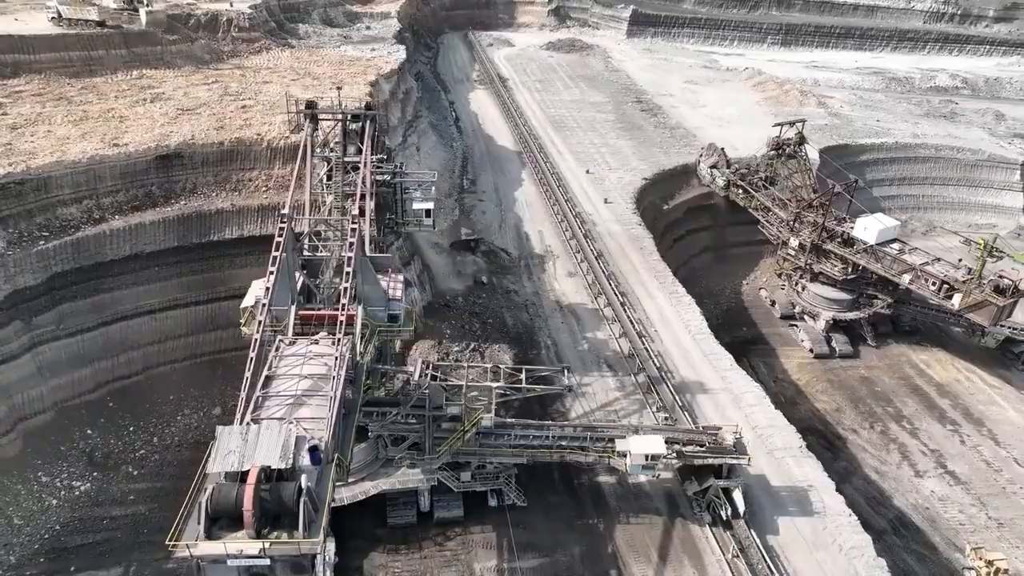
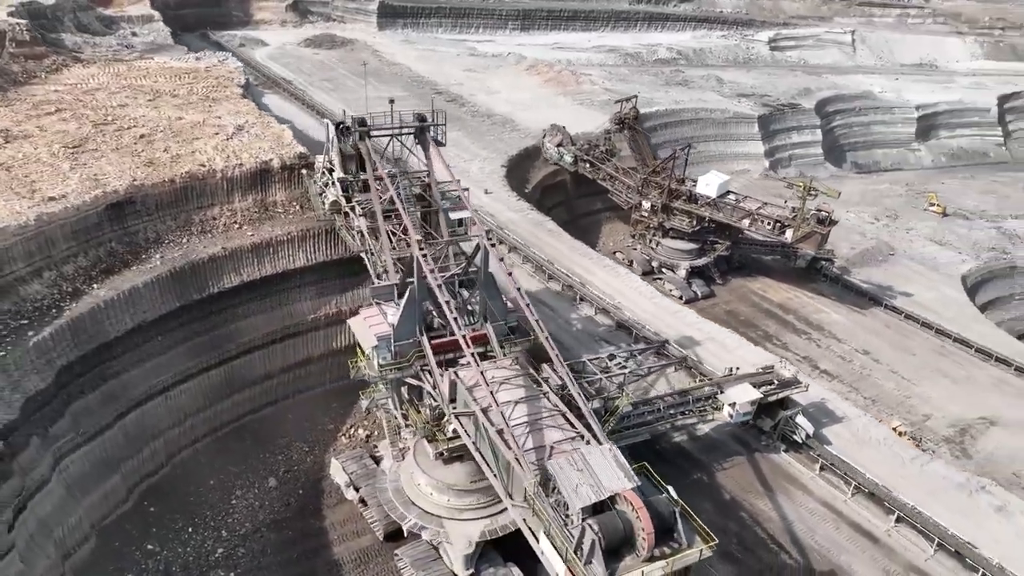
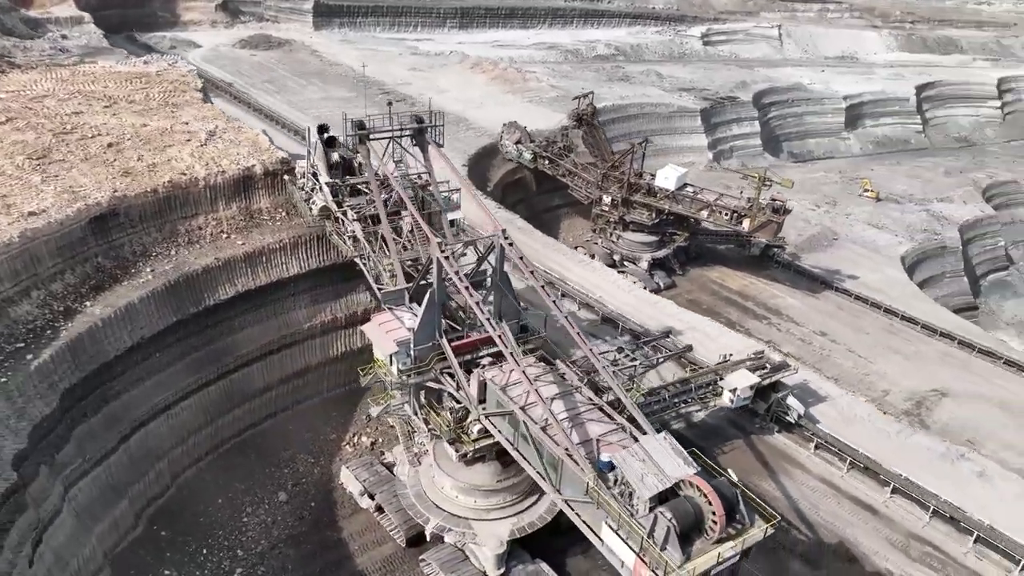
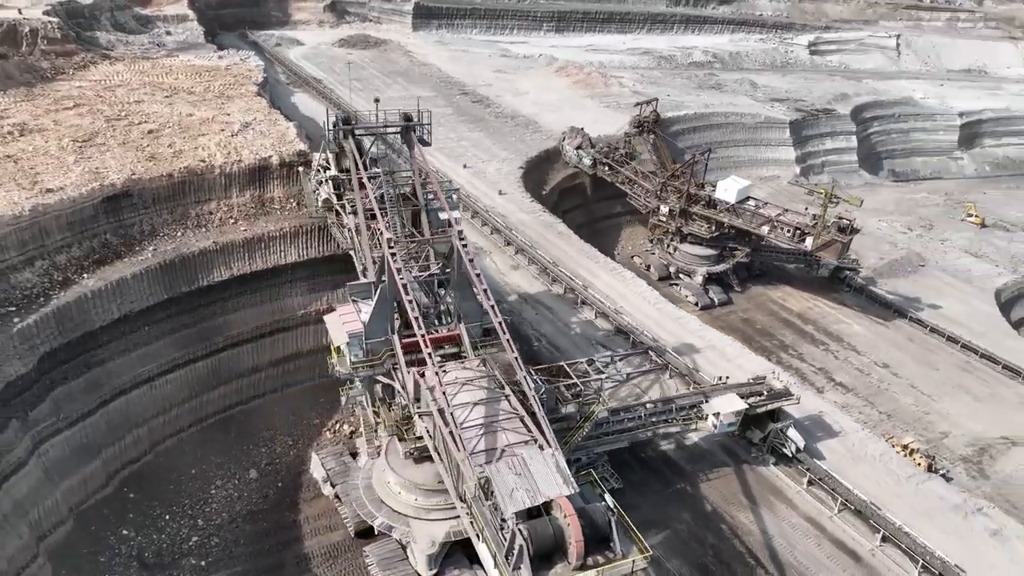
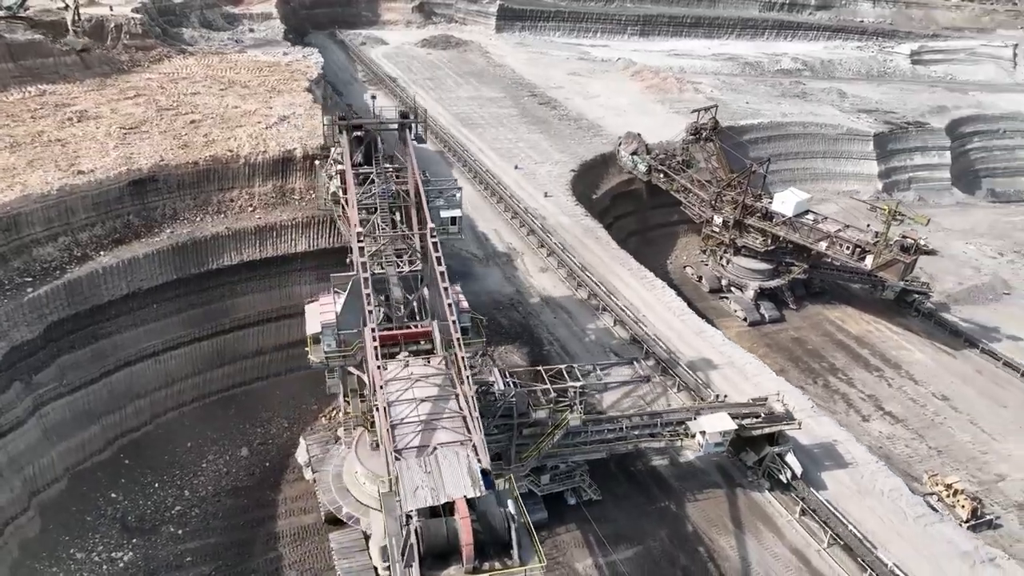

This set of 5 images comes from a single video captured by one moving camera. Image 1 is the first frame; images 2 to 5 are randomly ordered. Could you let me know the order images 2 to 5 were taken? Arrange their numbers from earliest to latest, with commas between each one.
5, 4, 2, 3
